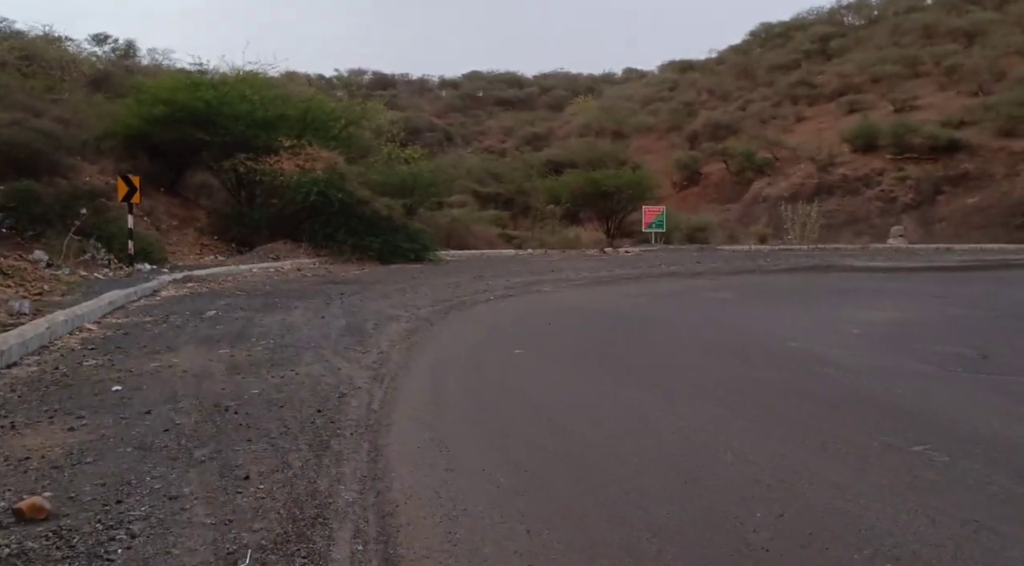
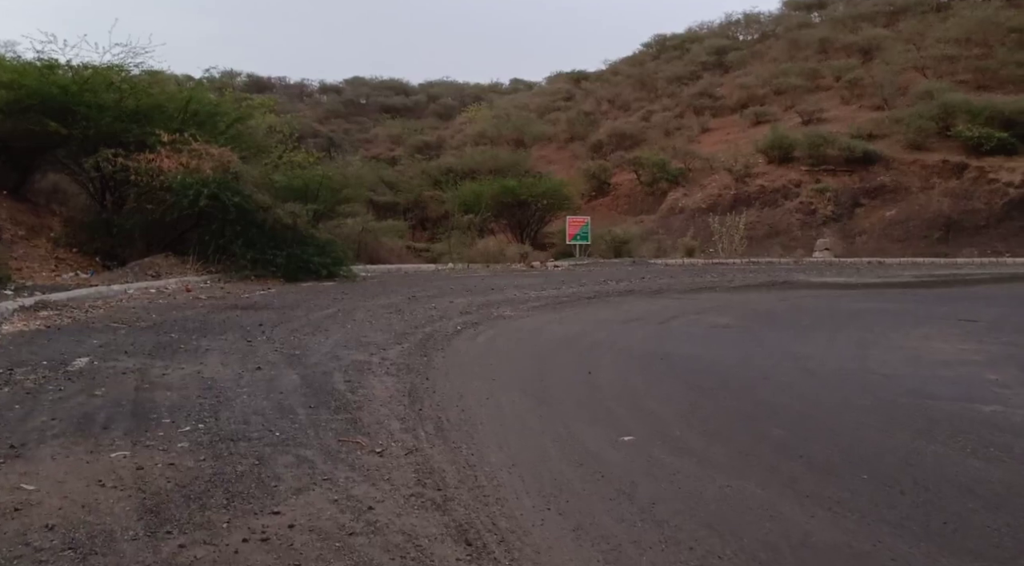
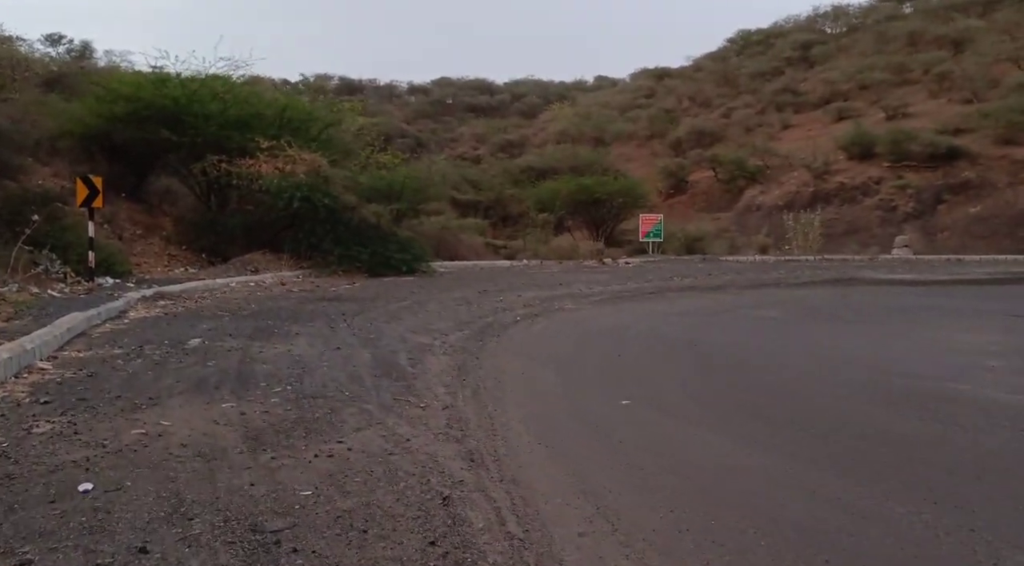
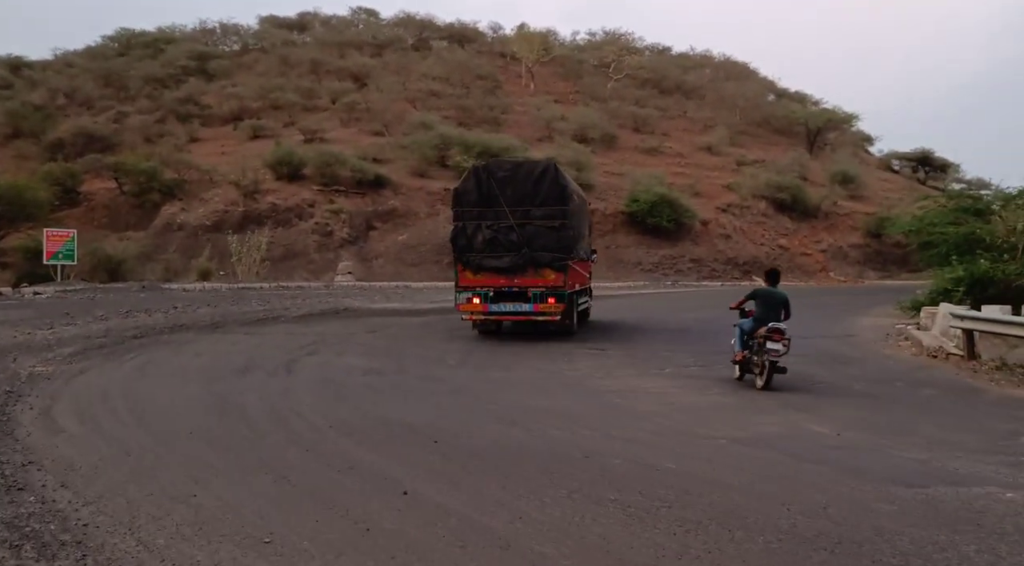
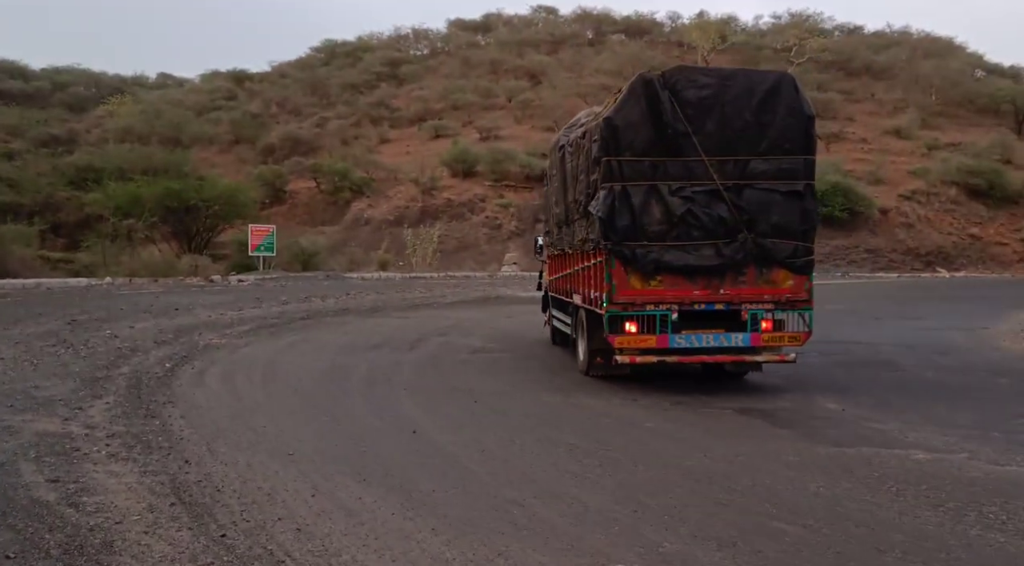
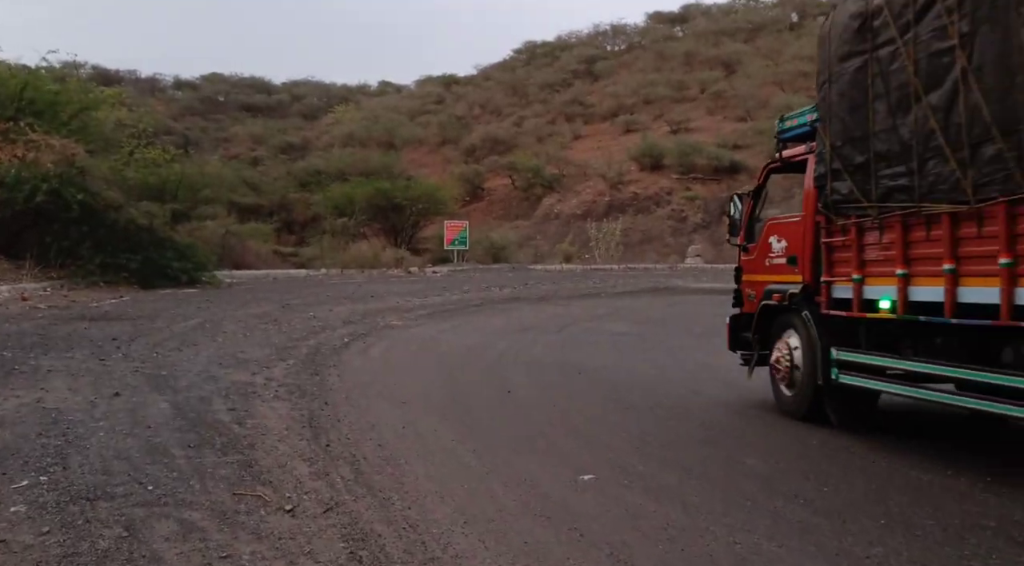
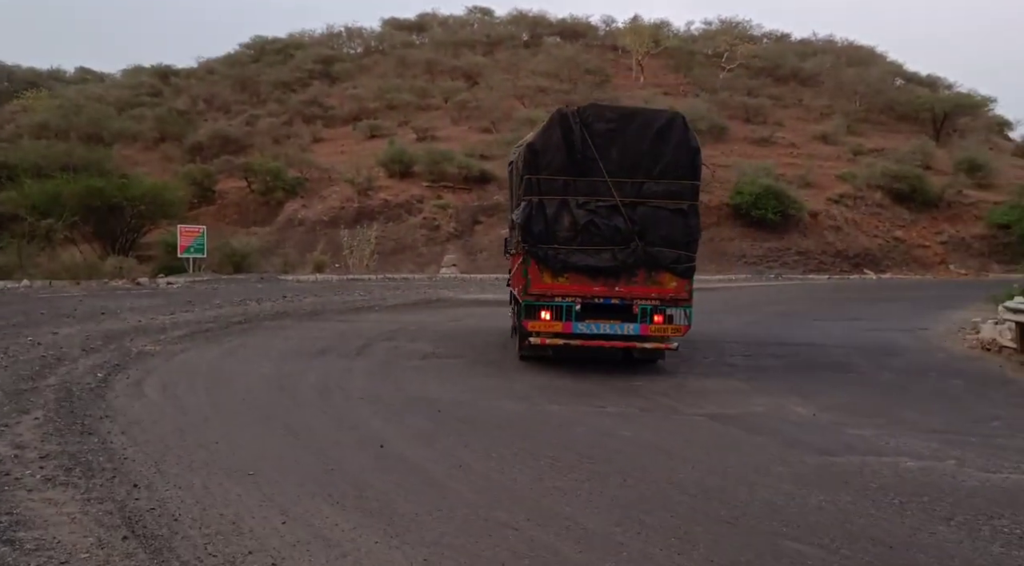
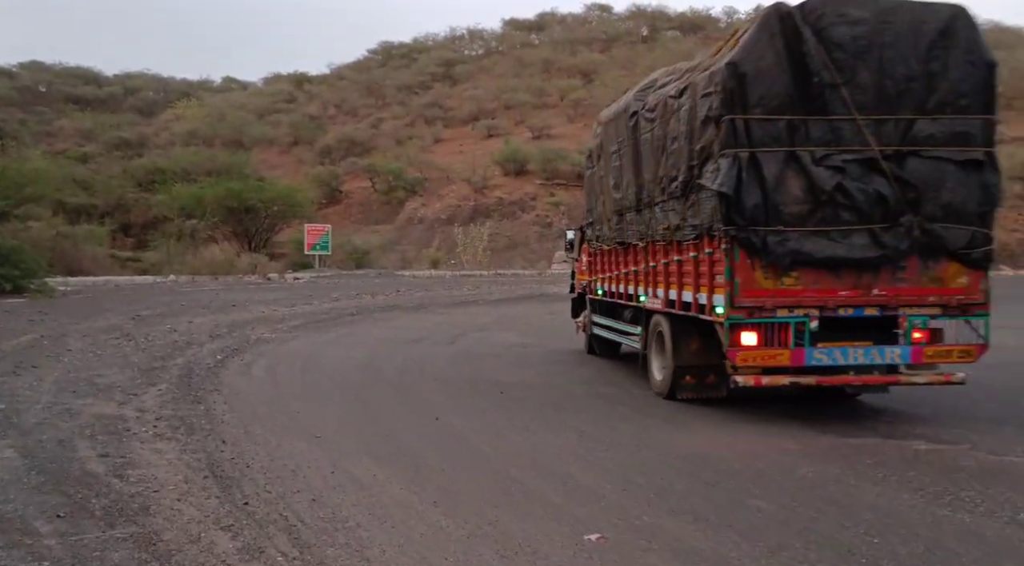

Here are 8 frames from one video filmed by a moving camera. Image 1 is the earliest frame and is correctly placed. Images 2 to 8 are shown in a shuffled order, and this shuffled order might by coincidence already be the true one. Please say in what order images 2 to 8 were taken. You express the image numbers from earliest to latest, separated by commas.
3, 2, 6, 8, 5, 7, 4
